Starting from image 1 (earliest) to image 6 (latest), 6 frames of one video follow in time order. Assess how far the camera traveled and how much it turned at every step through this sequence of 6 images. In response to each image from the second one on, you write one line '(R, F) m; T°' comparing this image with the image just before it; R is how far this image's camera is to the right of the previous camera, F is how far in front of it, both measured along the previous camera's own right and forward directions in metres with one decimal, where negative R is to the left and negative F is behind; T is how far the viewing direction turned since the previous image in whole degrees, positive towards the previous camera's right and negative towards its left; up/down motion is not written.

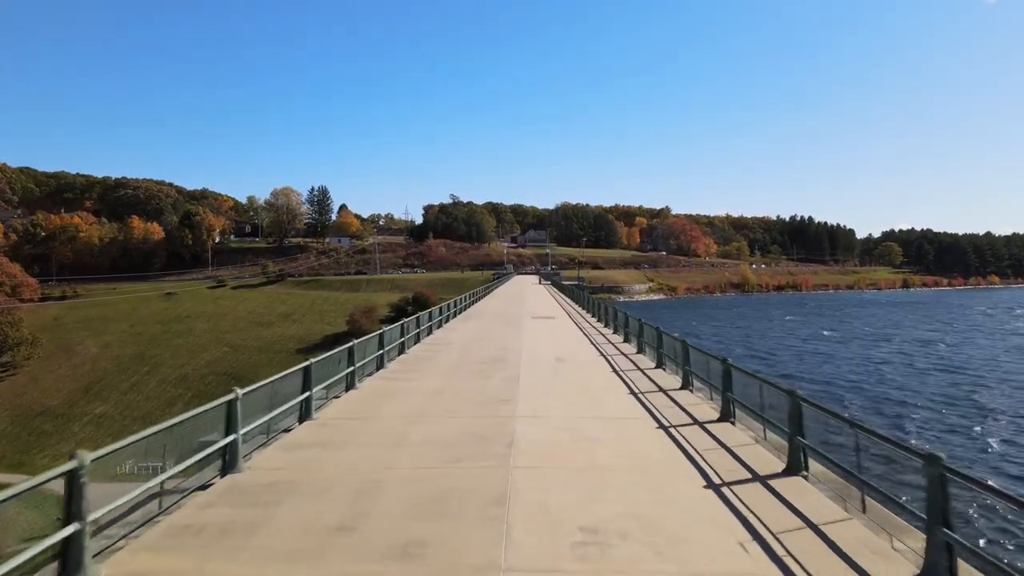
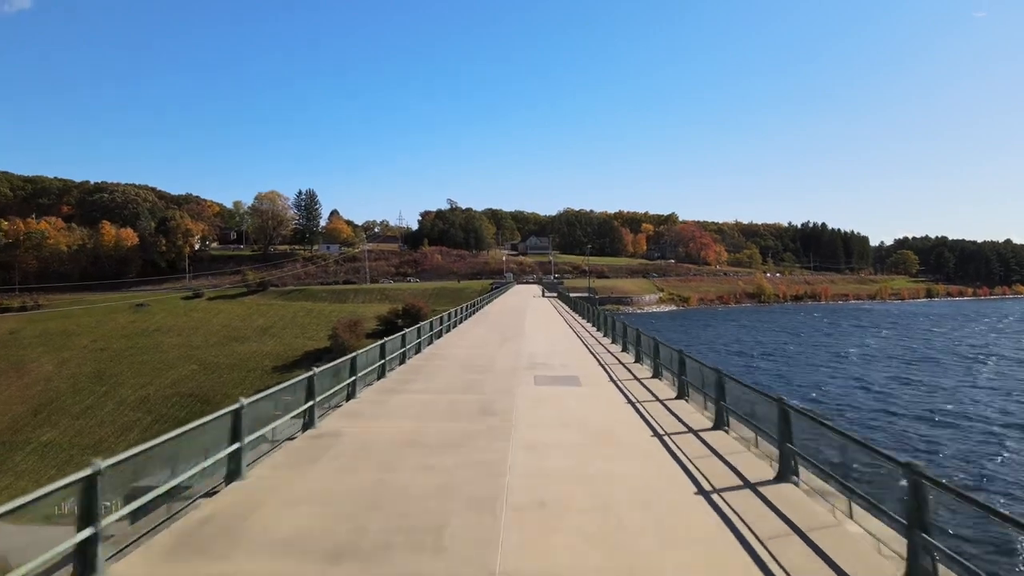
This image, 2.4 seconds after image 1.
(+0.2, +5.1) m; 0°
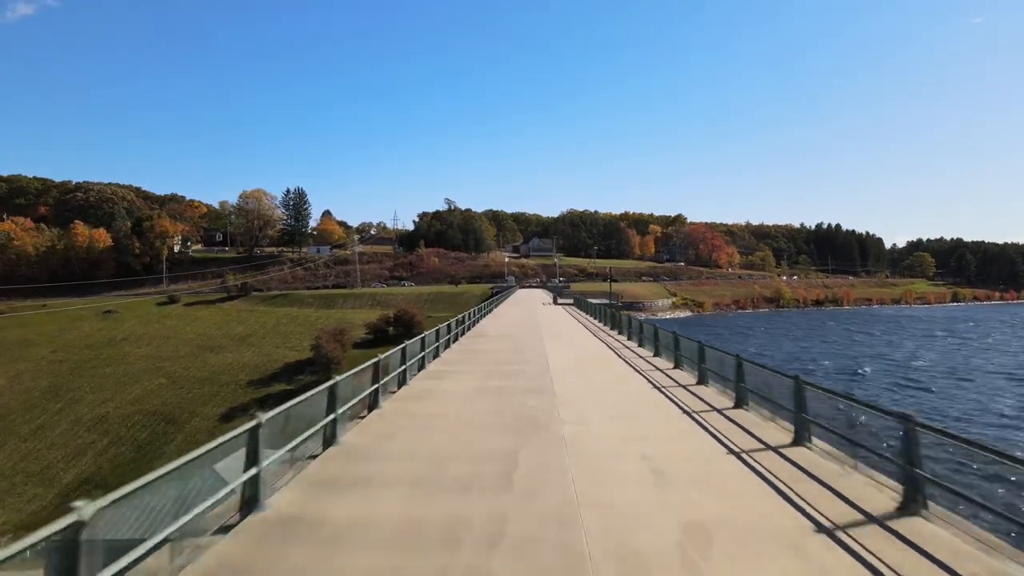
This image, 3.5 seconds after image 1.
(-0.1, +4.7) m; 0°
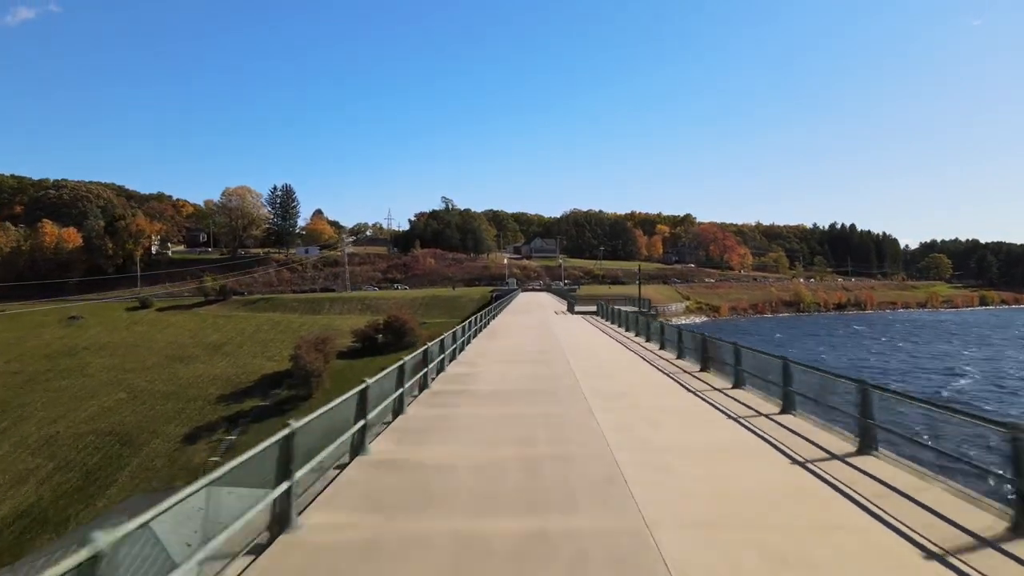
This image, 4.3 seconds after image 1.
(-0.1, +4.5) m; 0°
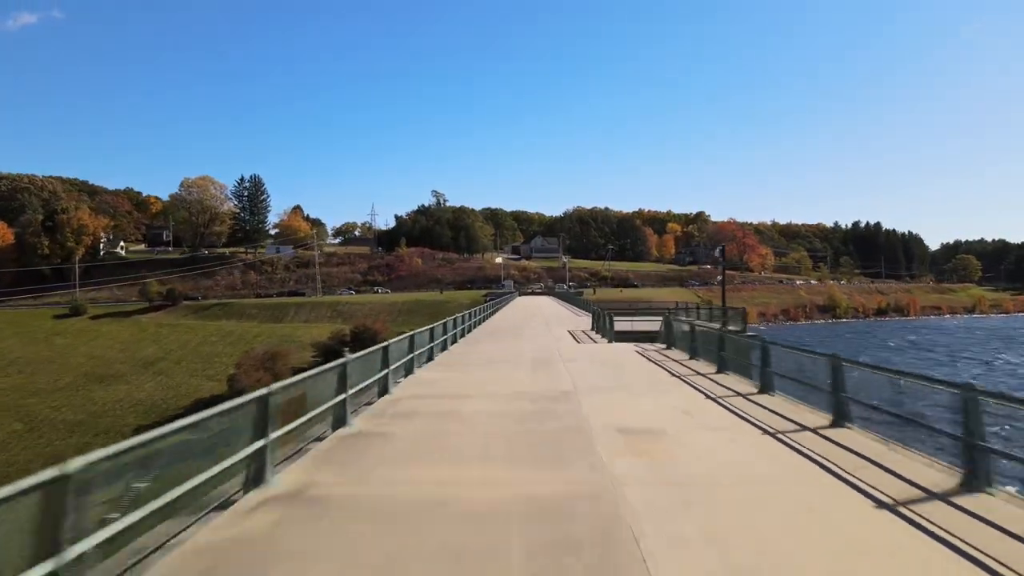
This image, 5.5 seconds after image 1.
(+0.3, +7.6) m; 0°
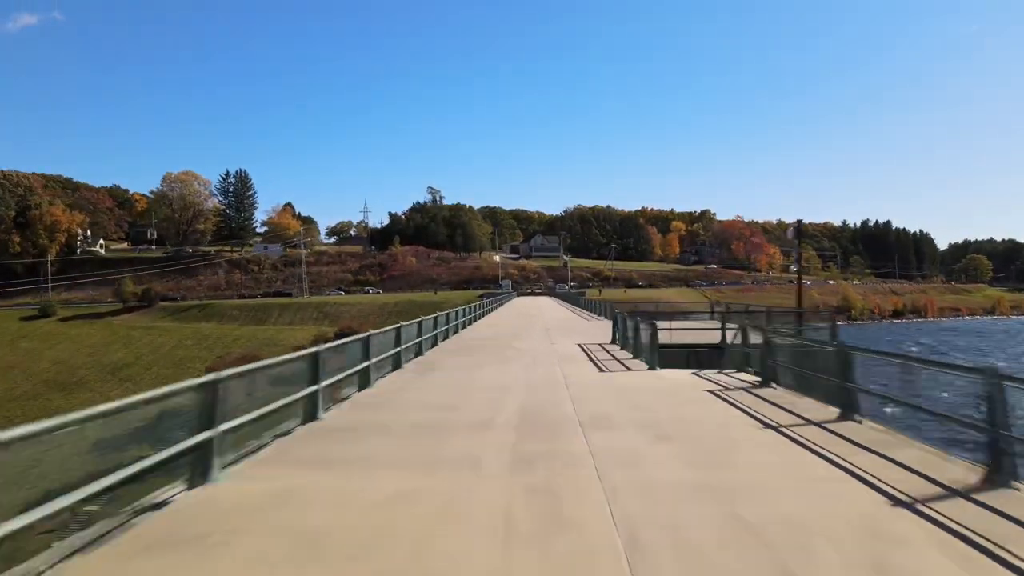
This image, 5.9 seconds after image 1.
(+0.1, +2.7) m; 0°
